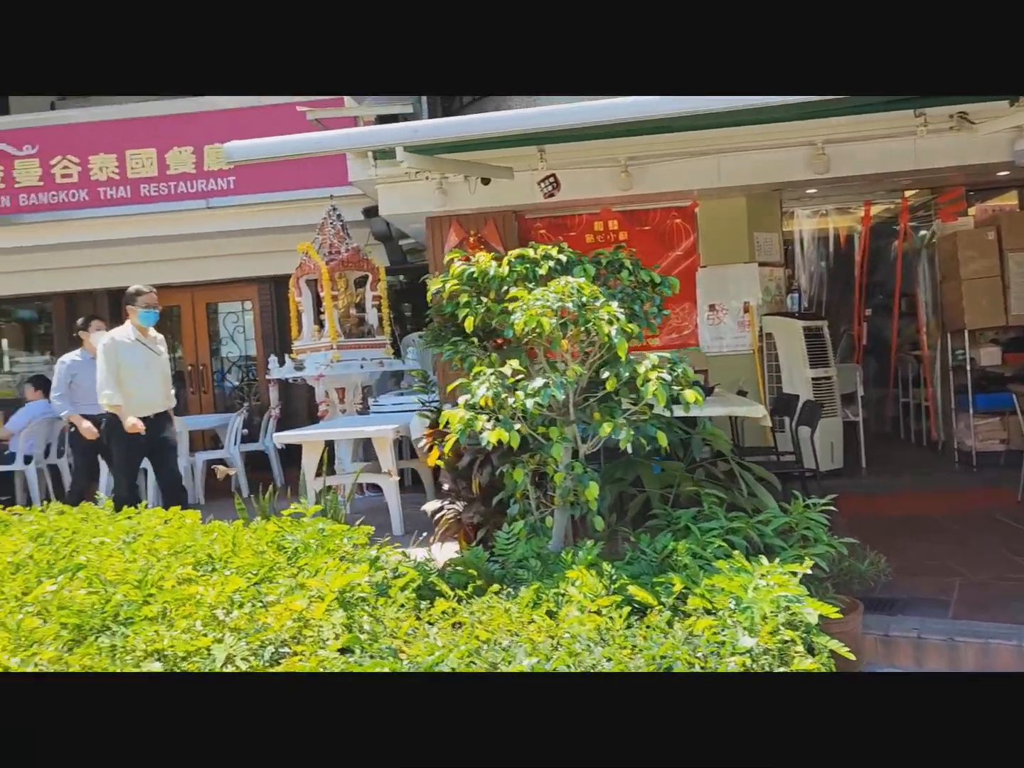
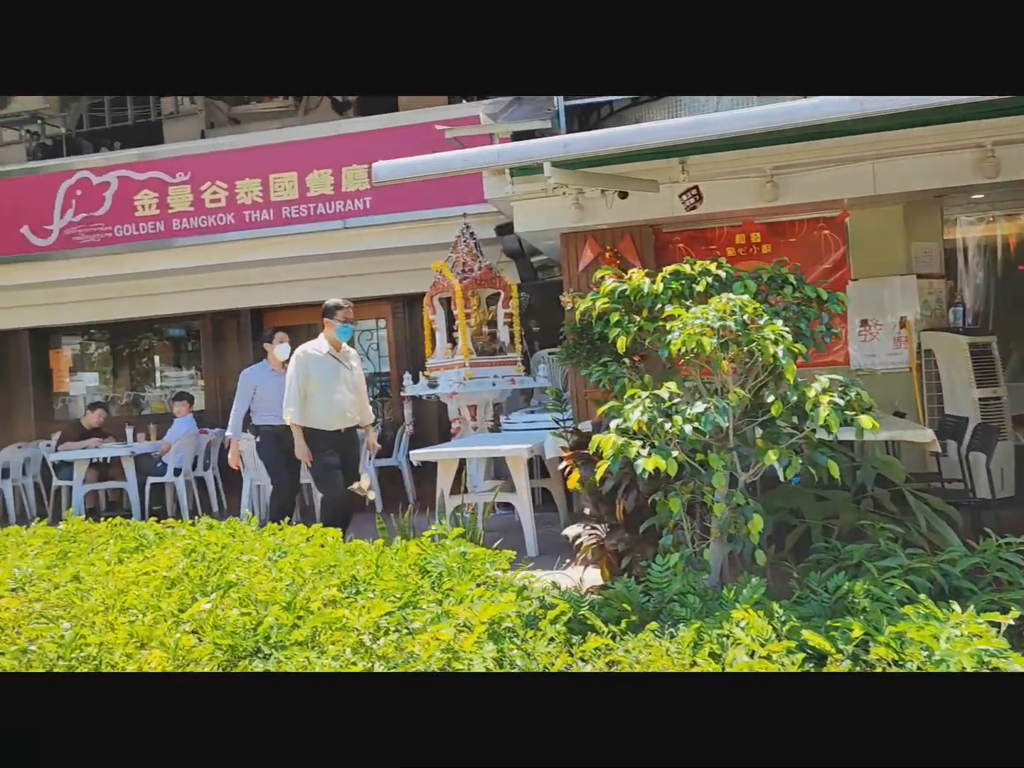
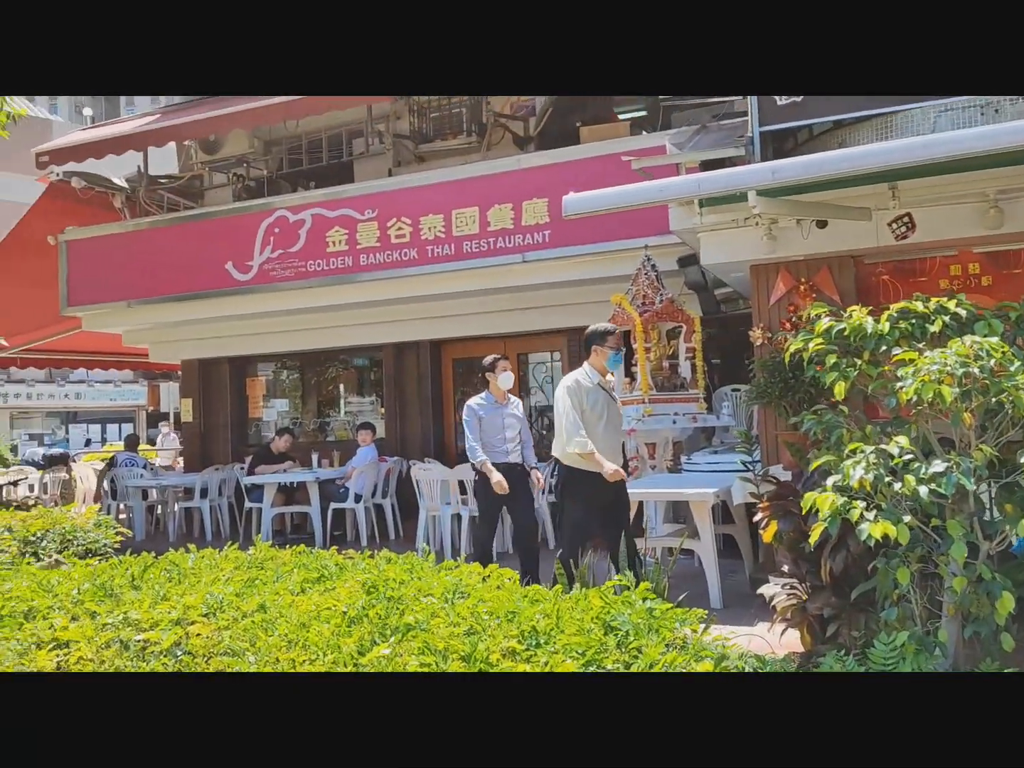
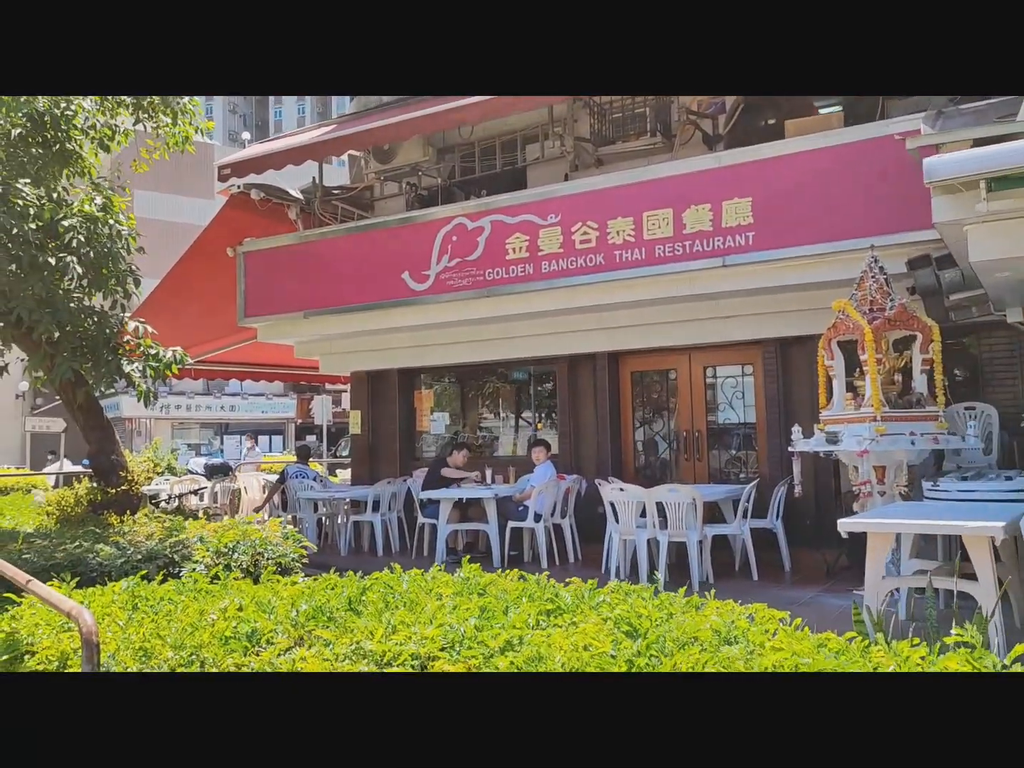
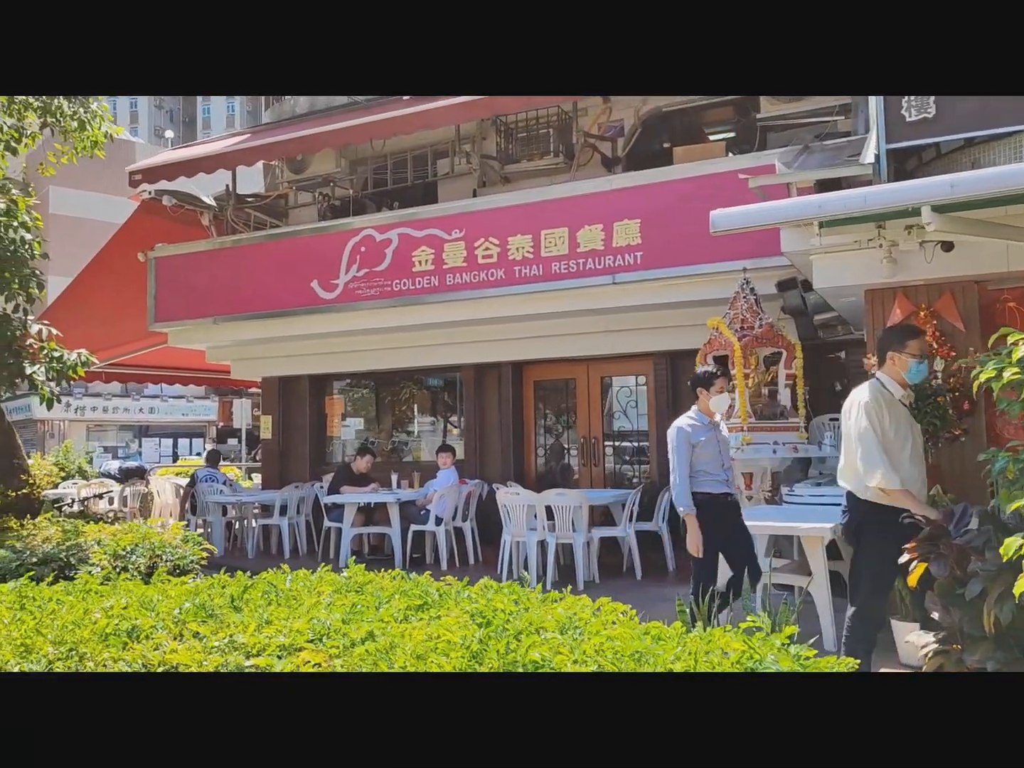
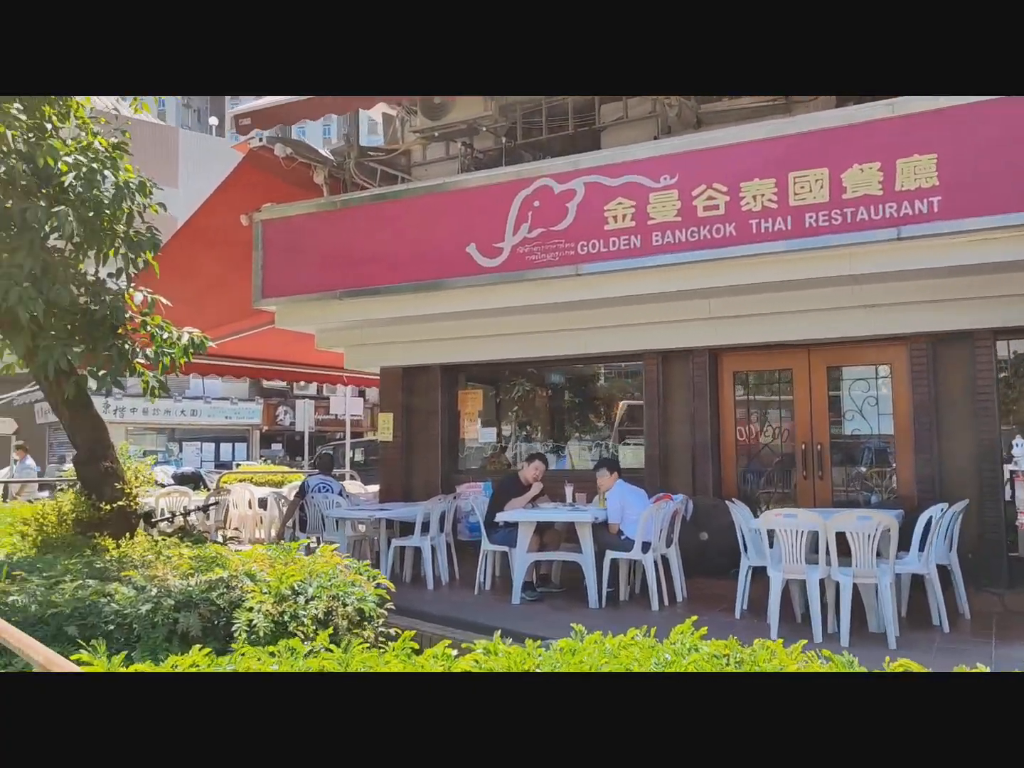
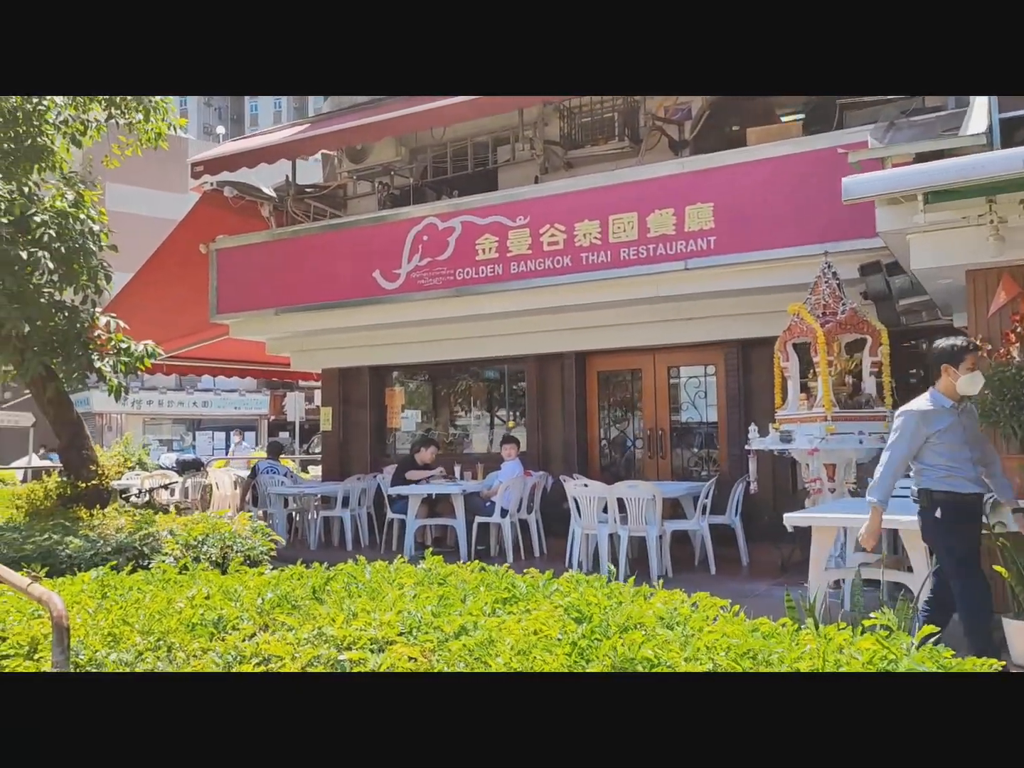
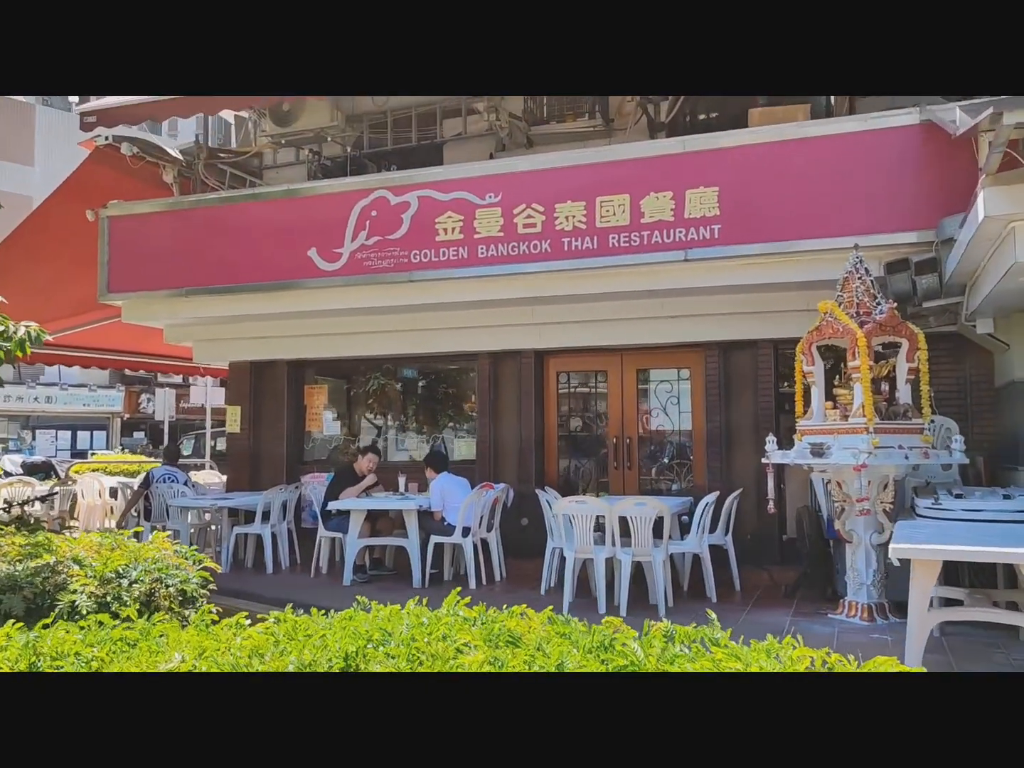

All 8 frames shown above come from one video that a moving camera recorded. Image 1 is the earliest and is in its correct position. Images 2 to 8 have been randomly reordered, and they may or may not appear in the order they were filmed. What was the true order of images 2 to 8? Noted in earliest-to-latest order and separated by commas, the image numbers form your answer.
2, 3, 5, 7, 4, 8, 6
